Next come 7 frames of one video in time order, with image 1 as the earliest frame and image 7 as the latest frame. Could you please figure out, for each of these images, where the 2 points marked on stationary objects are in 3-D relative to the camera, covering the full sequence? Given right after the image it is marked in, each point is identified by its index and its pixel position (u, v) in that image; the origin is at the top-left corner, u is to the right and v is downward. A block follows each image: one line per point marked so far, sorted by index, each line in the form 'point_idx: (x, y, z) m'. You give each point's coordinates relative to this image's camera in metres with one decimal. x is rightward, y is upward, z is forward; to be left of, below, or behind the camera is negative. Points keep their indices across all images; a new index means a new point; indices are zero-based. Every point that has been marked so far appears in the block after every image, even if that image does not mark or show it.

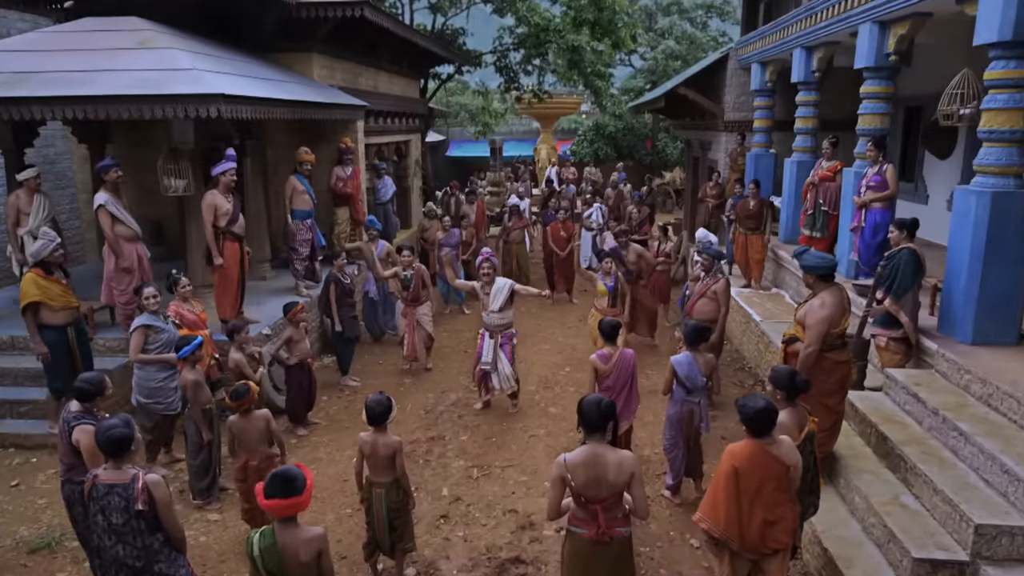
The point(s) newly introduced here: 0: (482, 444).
0: (-0.3, -1.5, +6.9) m
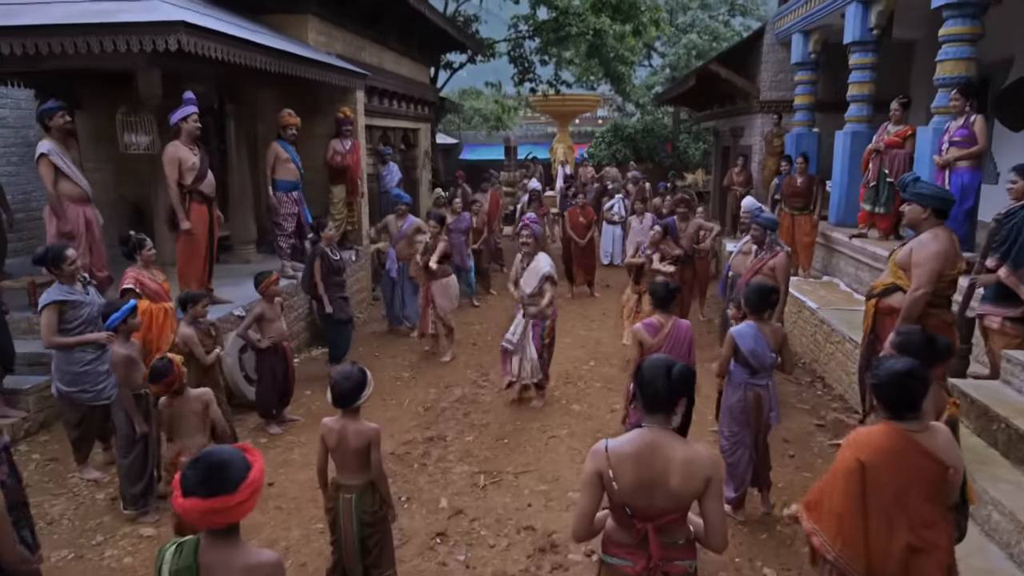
0: (-0.2, -1.2, +5.6) m
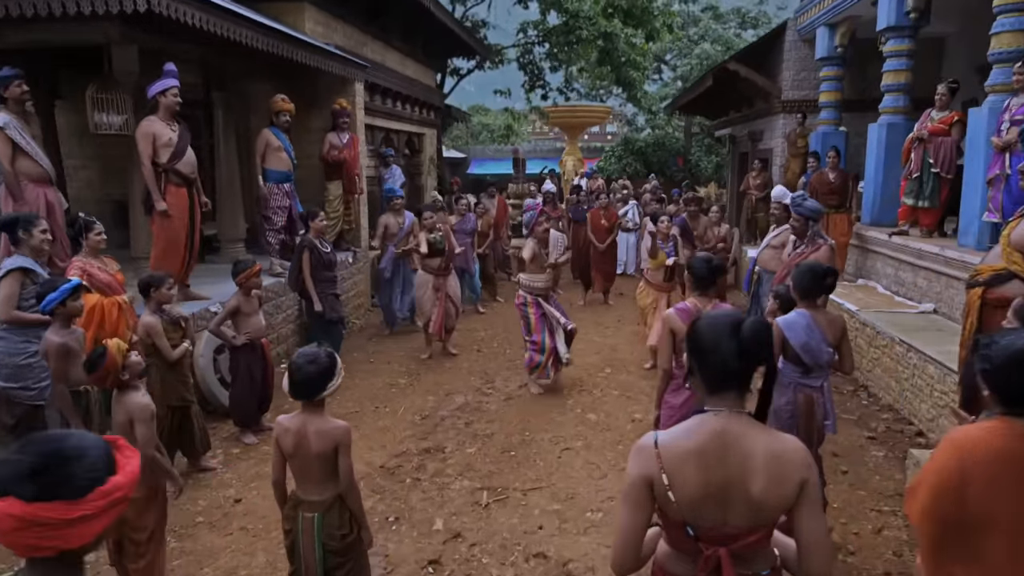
0: (-0.1, -1.2, +4.9) m
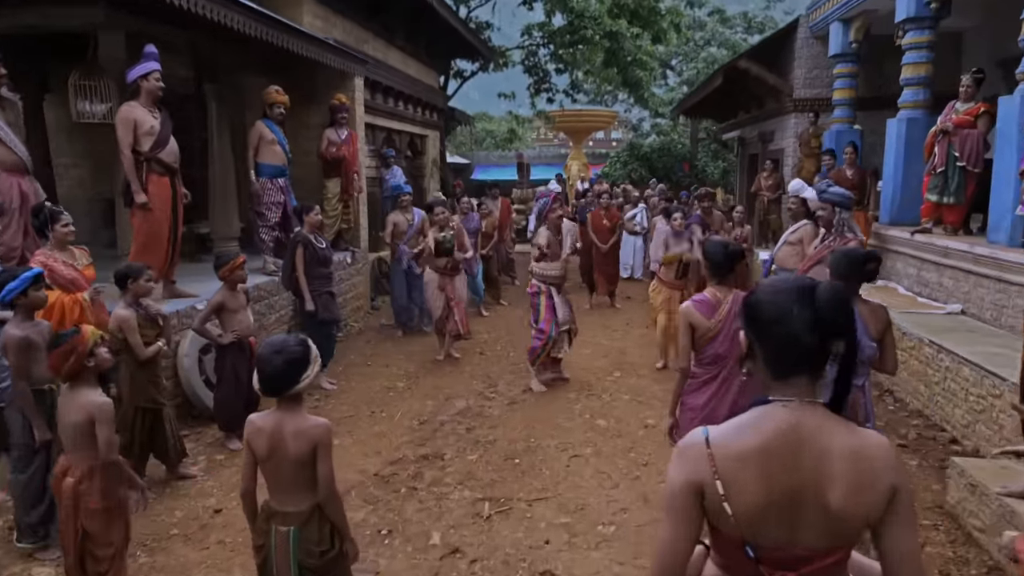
0: (-0.1, -1.1, +4.6) m
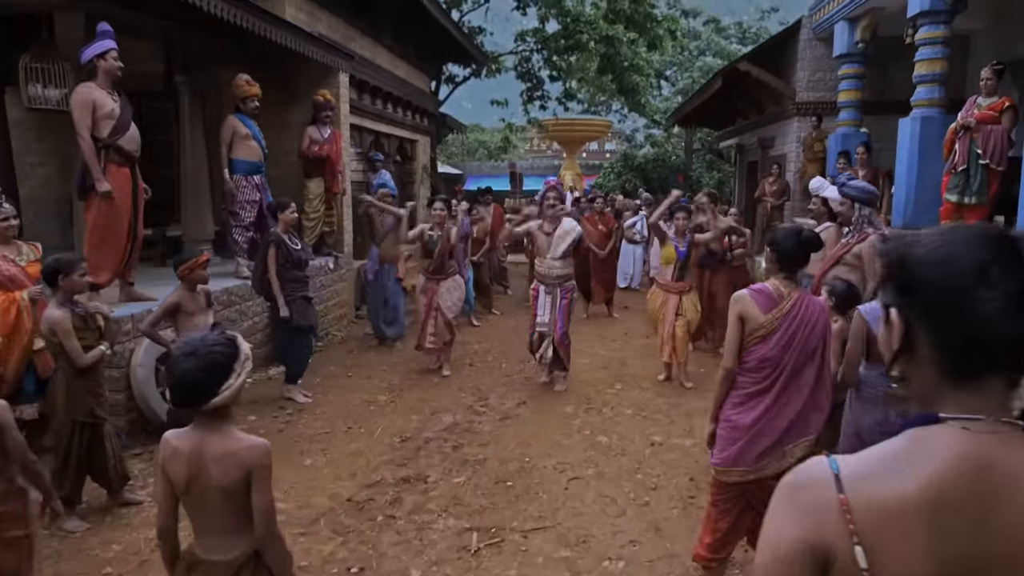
0: (-0.1, -1.1, +4.0) m
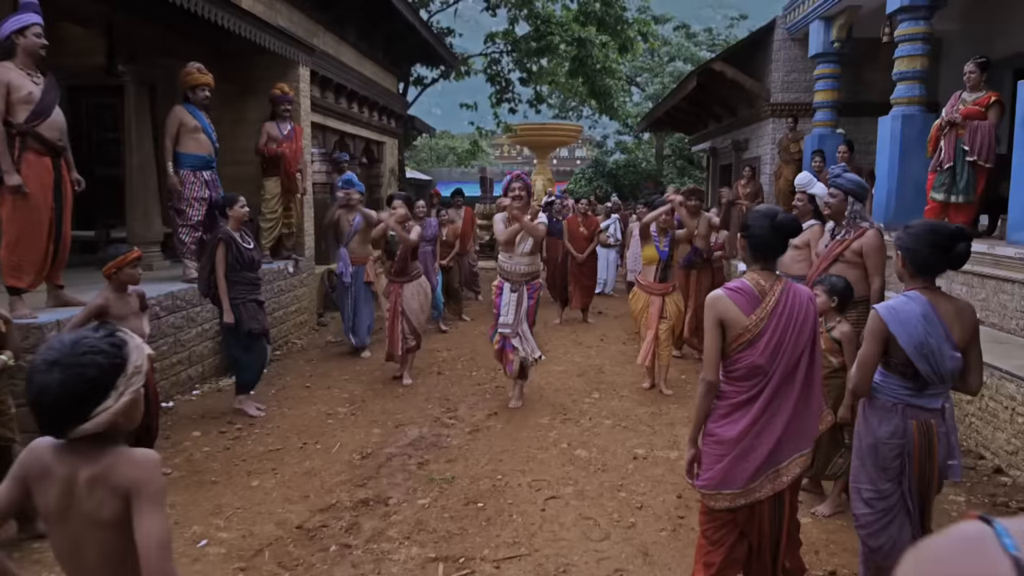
0: (-0.3, -1.1, +3.6) m
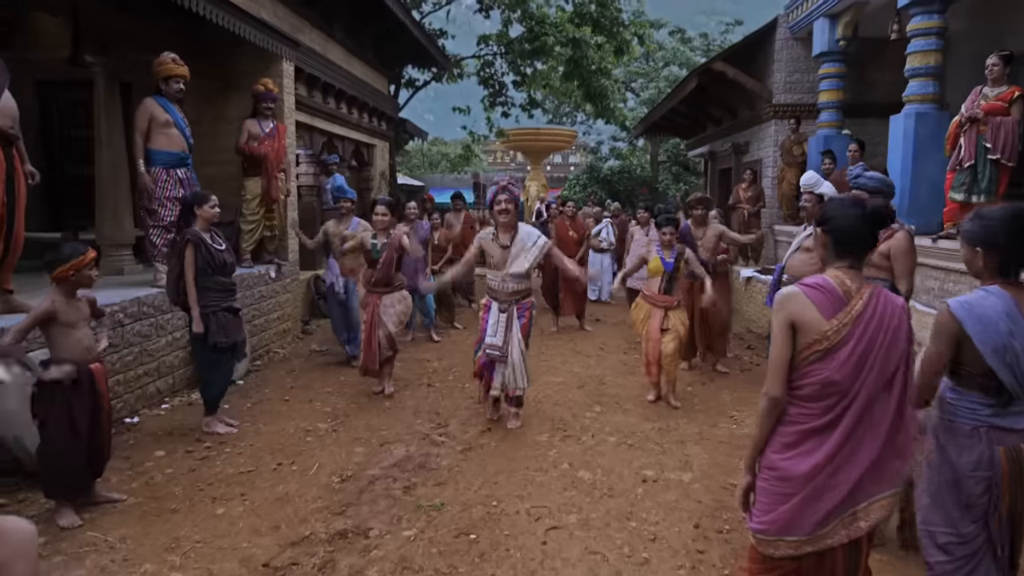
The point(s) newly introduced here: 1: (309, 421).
0: (-0.3, -1.1, +3.2) m
1: (-1.4, -0.9, +5.1) m
